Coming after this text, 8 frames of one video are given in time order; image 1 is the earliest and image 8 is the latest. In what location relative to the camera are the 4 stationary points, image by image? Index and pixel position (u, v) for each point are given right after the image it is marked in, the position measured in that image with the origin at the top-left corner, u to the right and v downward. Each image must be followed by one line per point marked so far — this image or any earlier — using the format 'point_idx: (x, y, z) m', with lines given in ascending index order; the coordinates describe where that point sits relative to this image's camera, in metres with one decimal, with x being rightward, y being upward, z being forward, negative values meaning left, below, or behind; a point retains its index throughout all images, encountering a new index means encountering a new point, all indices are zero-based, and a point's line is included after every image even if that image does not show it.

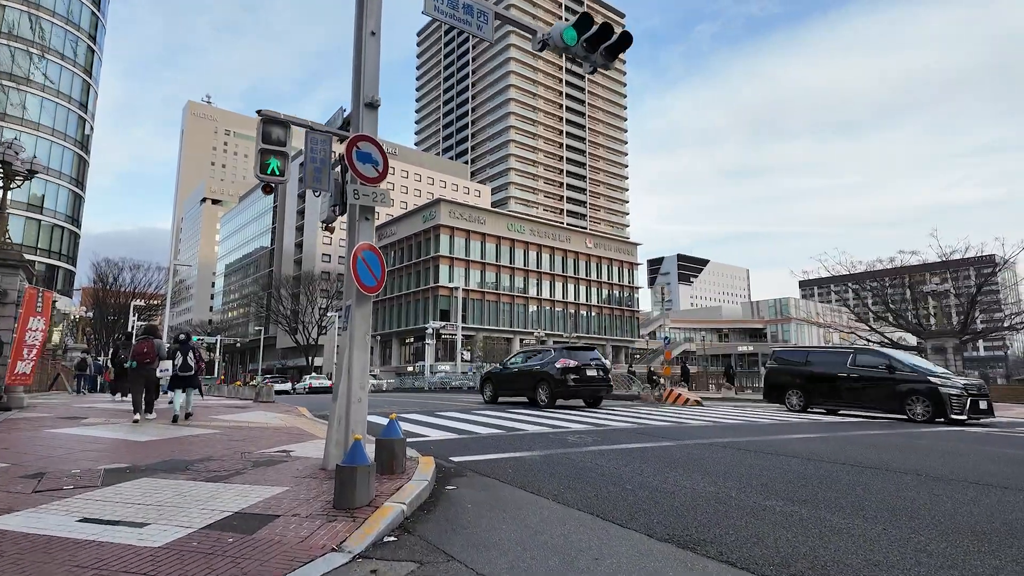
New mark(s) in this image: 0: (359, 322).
0: (-1.6, -0.3, +6.5) m
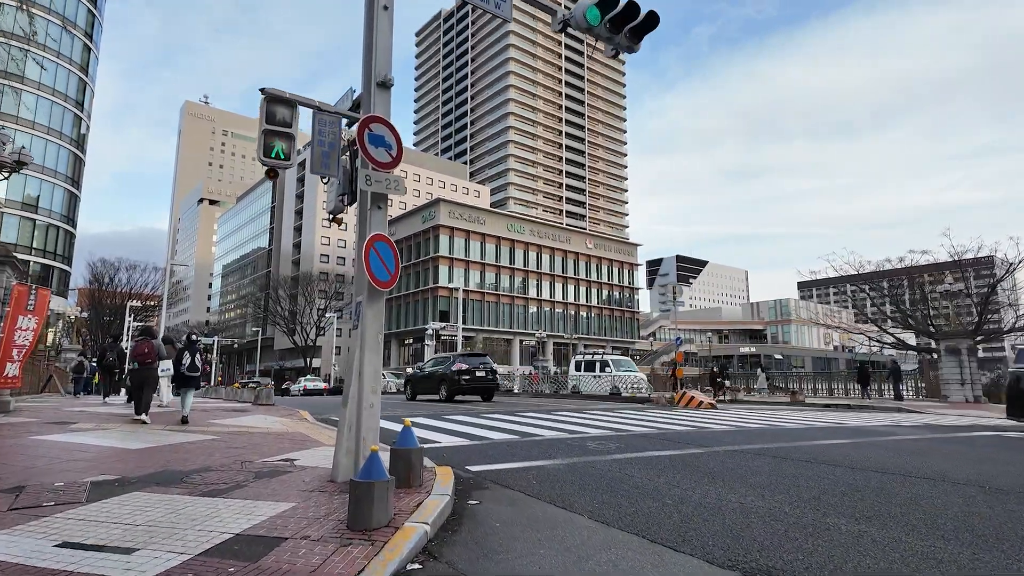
0: (-1.4, -0.3, +5.9) m
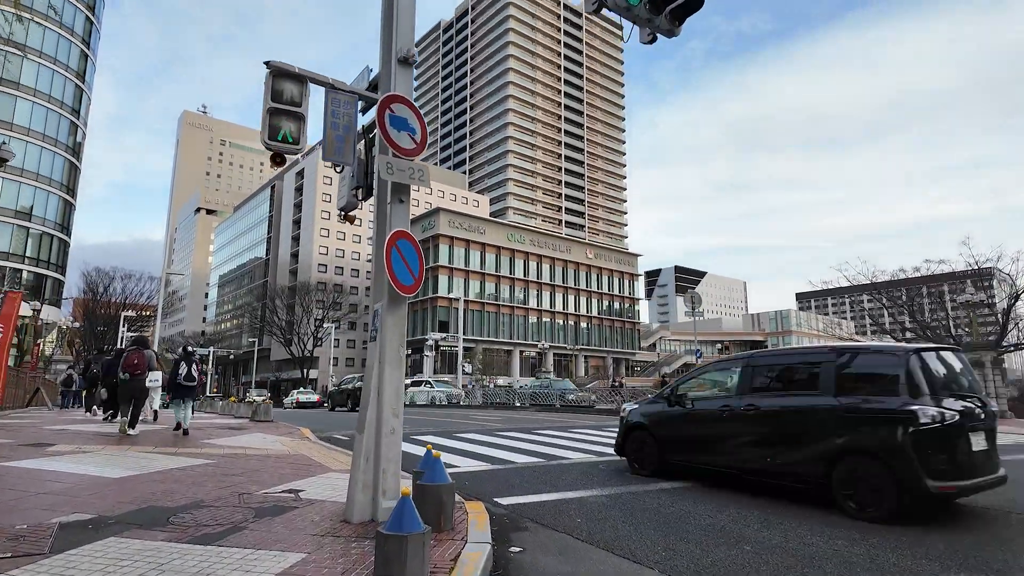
0: (-1.0, -0.3, +5.1) m
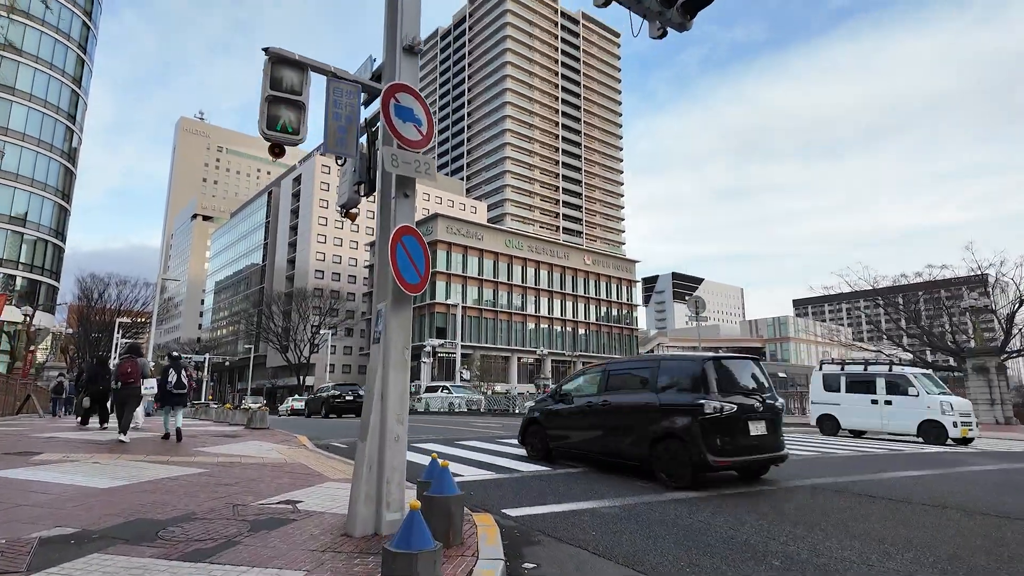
0: (-0.9, -0.3, +4.8) m
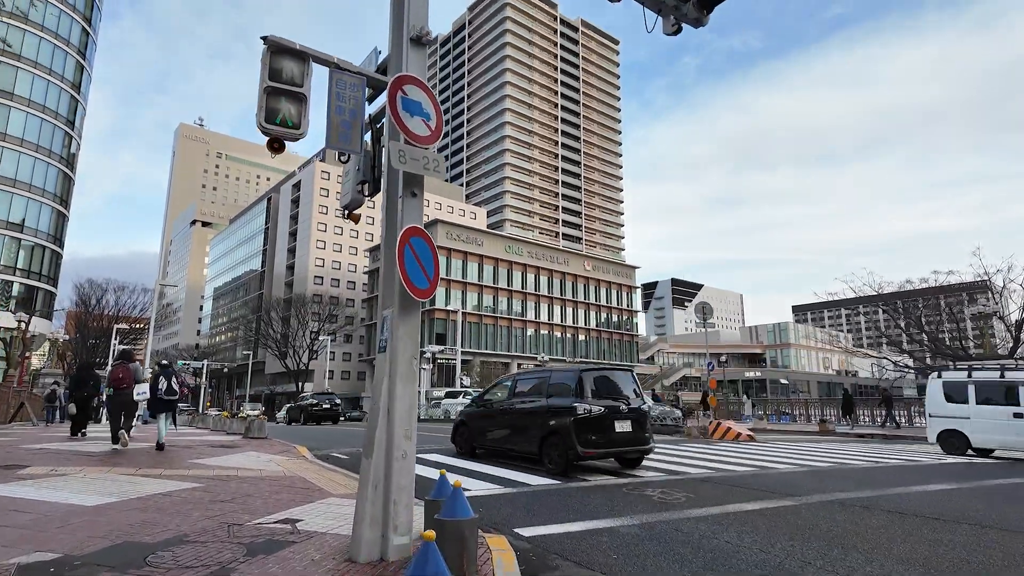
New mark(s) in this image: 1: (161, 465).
0: (-0.8, -0.4, +4.5) m
1: (-5.0, -2.5, +8.6) m
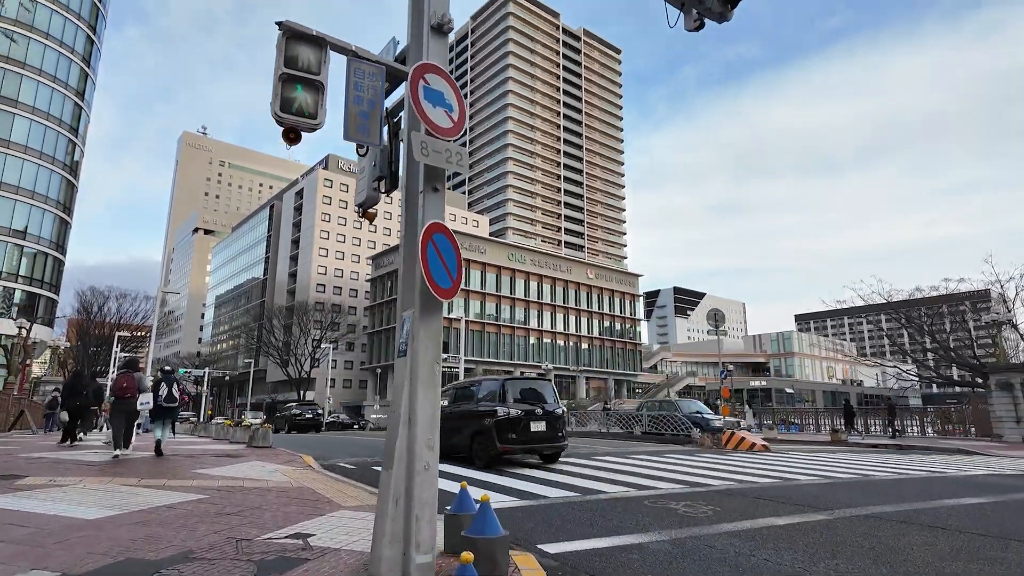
0: (-0.6, -0.4, +4.2) m
1: (-4.7, -2.5, +8.3) m
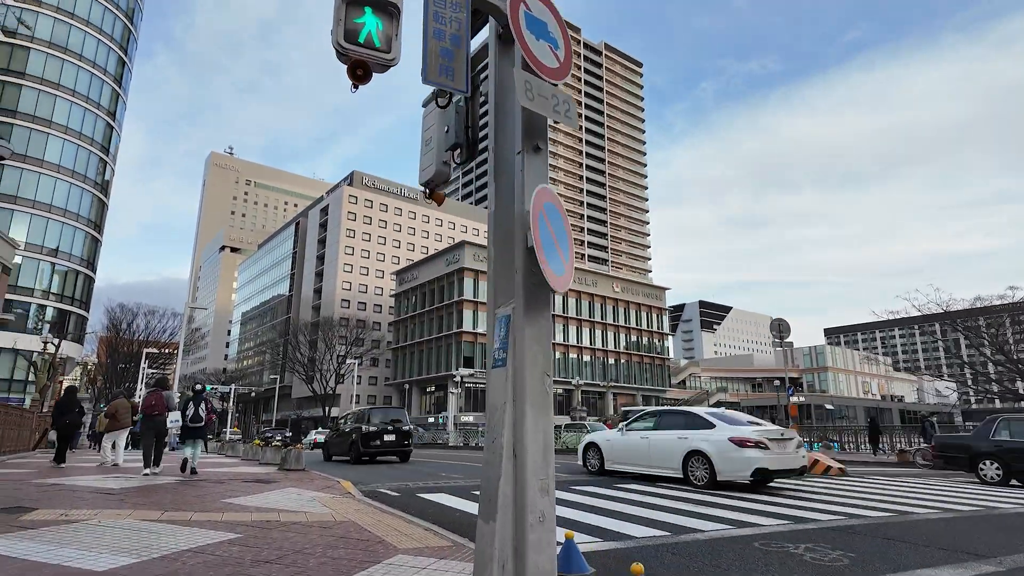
0: (+0.1, -0.3, +3.2) m
1: (-3.9, -2.6, +7.3) m
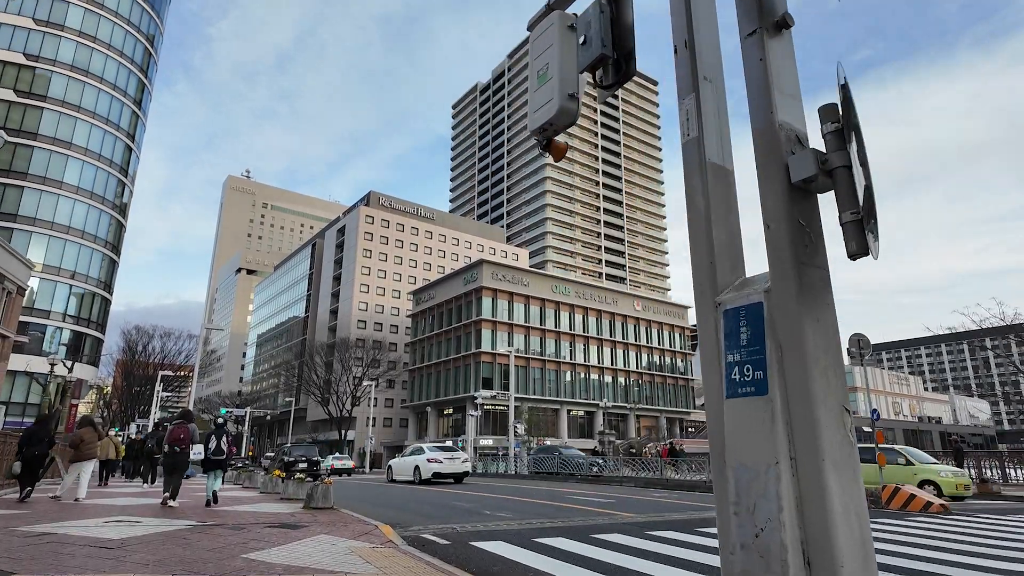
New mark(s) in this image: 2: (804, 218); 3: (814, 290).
0: (+0.9, -0.2, +1.7) m
1: (-3.0, -2.7, +5.9) m
2: (+0.9, +0.2, +1.9) m
3: (+0.9, 0.0, +1.8) m
